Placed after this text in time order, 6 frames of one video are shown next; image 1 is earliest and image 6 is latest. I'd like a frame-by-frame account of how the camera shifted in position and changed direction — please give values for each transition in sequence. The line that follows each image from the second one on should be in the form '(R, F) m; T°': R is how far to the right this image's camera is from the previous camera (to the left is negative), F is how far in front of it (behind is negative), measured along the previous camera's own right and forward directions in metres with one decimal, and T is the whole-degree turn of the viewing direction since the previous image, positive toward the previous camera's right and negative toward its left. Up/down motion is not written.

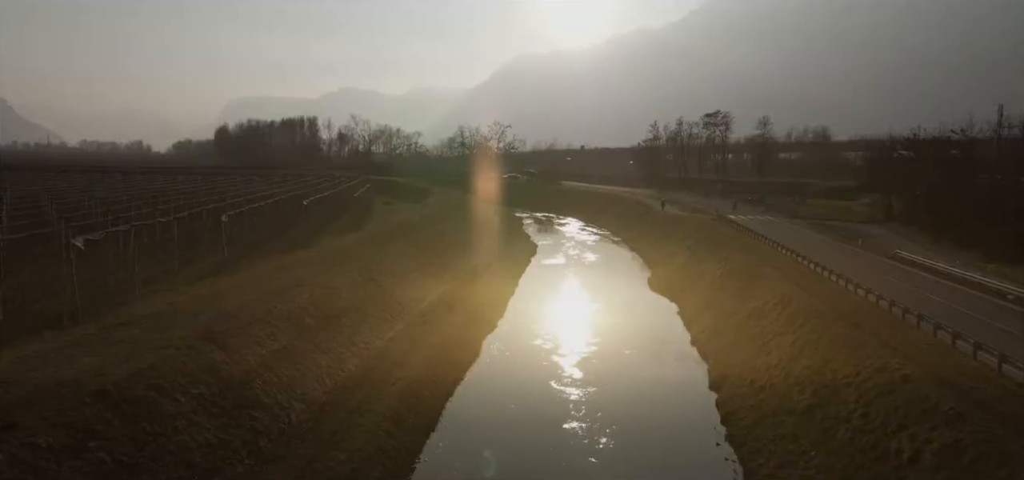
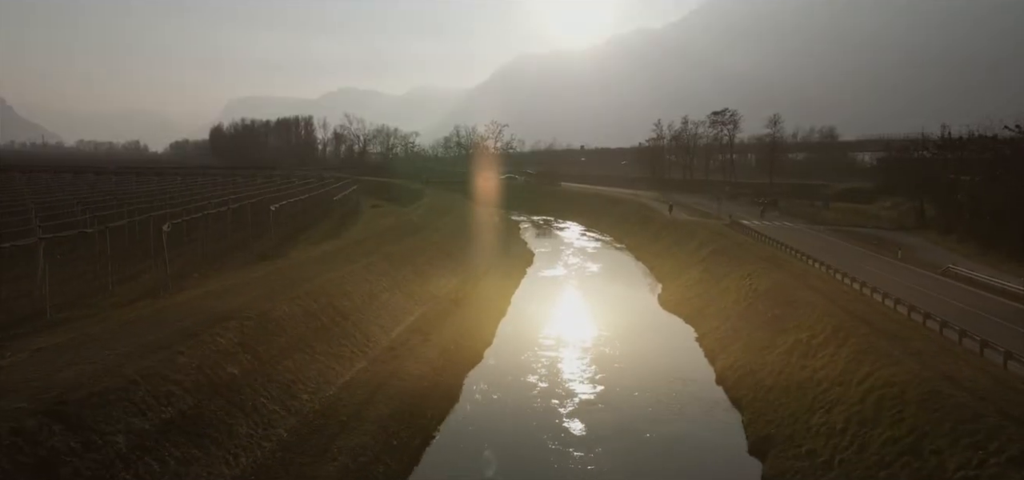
(+0.4, +5.1) m; 0°
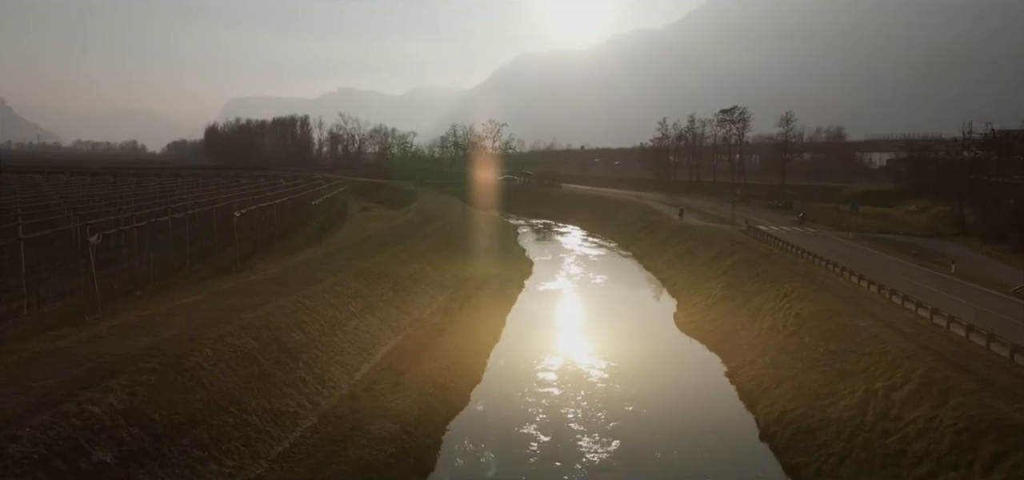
(+0.2, +4.9) m; 0°
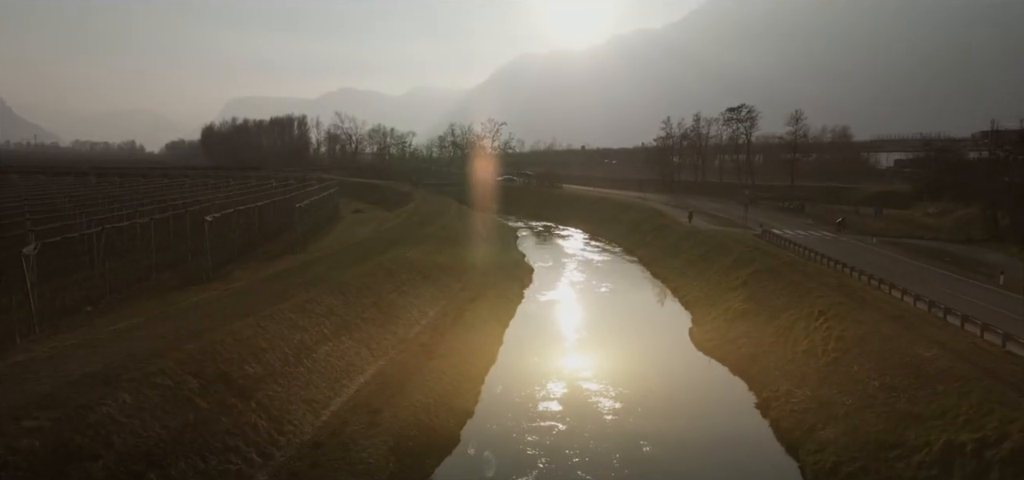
(+0.1, +3.3) m; 0°
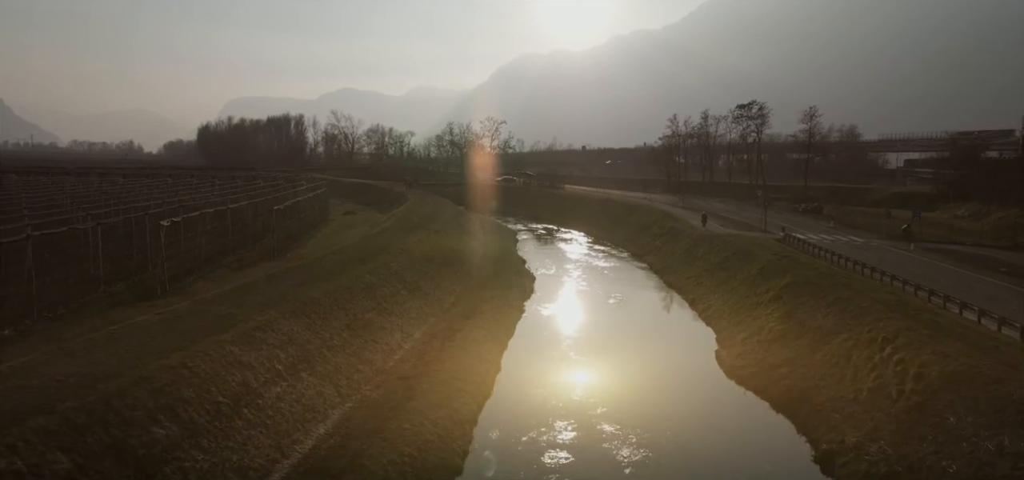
(0.0, +4.2) m; 0°
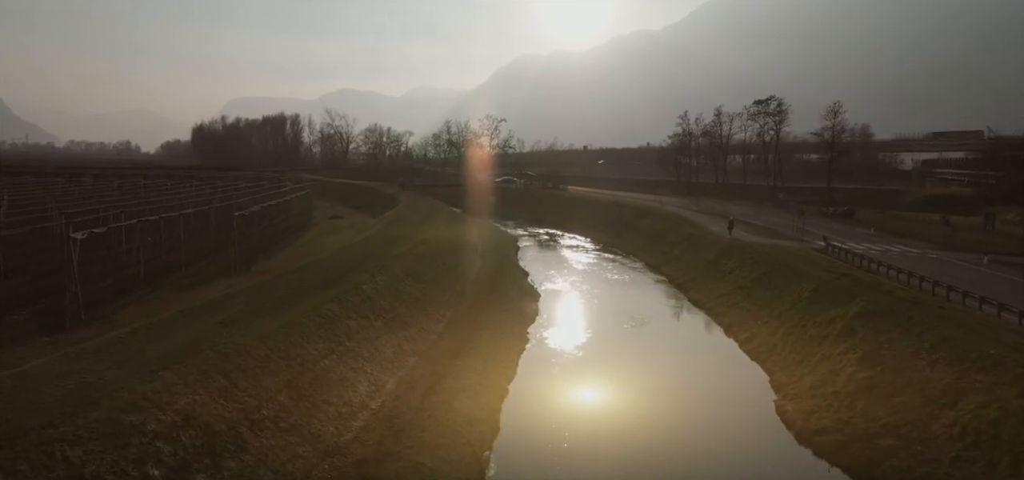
(-0.1, +6.0) m; 0°
